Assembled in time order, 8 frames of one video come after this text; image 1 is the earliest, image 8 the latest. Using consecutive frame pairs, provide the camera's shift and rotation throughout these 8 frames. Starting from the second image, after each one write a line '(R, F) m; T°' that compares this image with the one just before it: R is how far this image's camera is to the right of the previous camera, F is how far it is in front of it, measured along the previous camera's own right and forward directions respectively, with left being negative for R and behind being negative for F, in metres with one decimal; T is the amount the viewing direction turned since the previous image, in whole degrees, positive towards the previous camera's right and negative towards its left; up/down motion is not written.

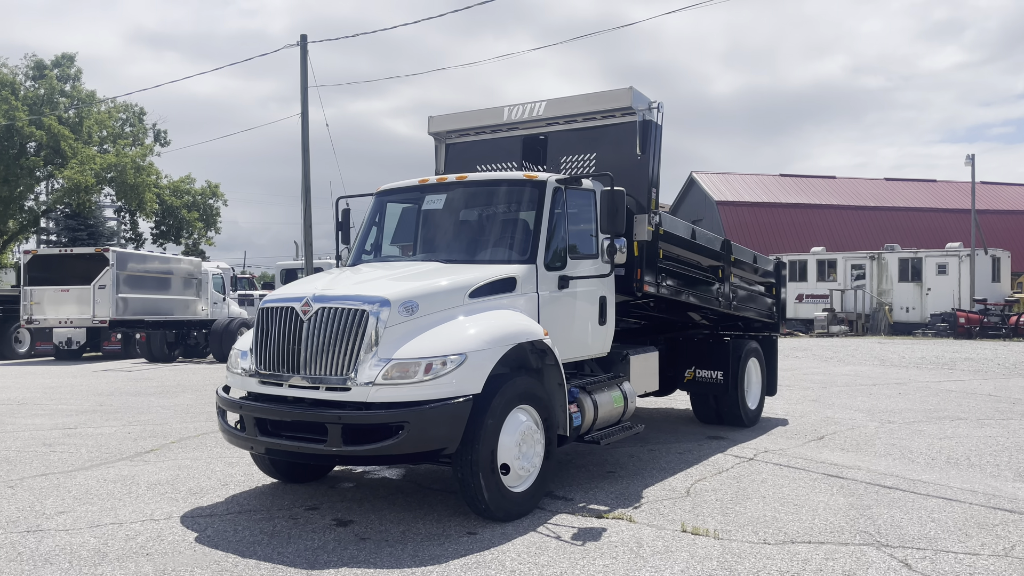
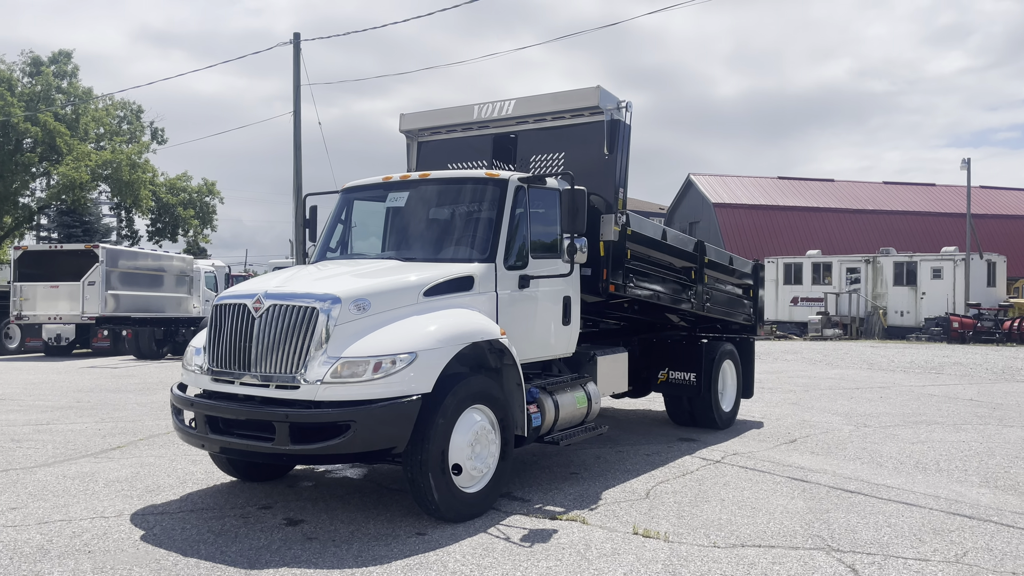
(+0.3, 0.0) m; 0°
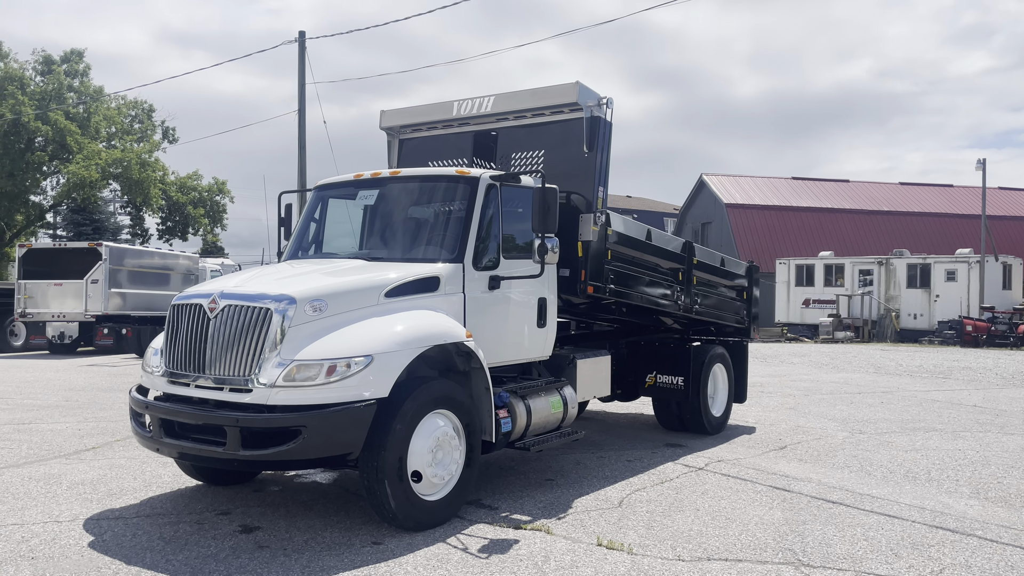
(+0.3, +0.2) m; -1°
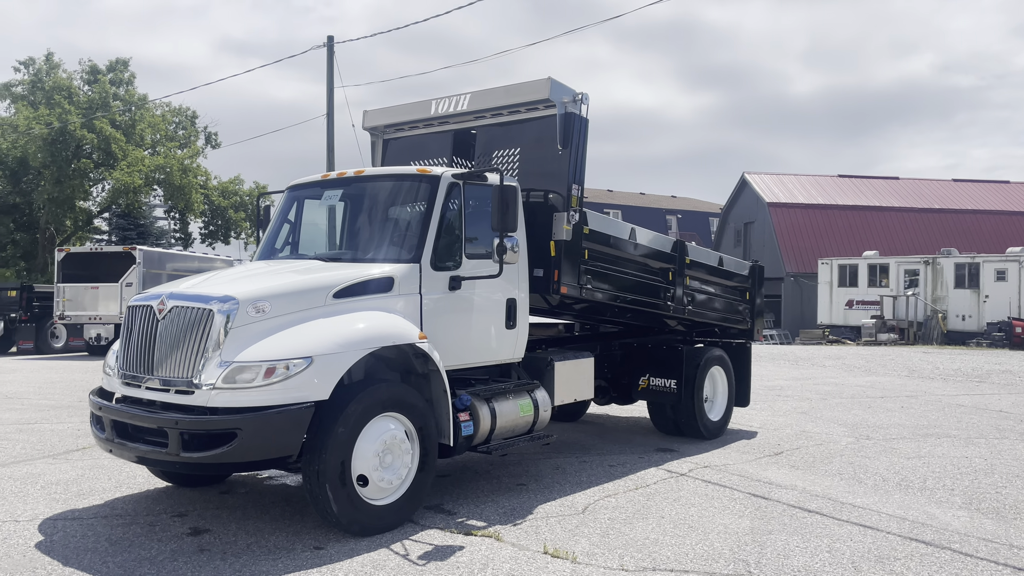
(+0.6, +0.2) m; -3°
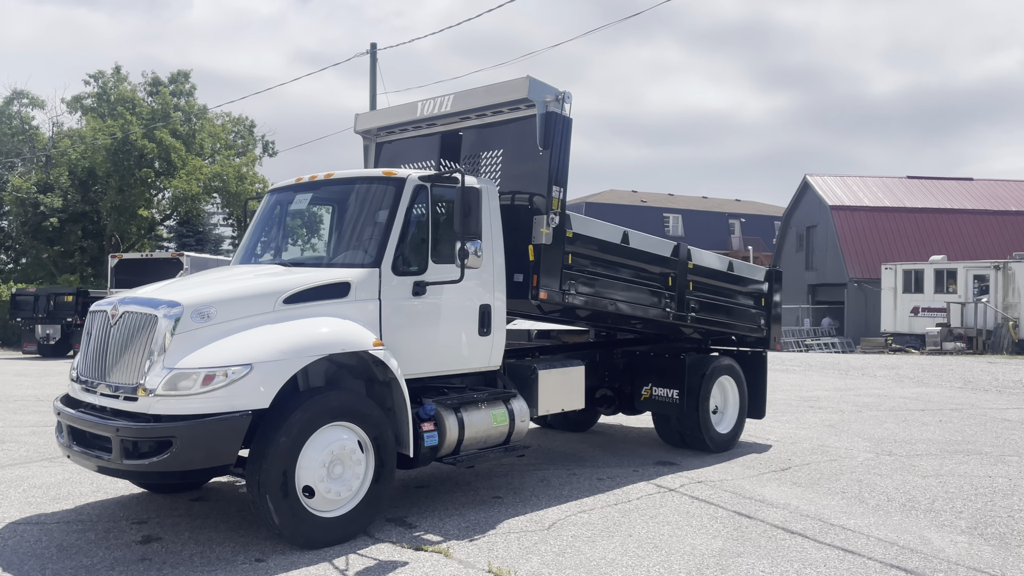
(+0.7, +0.2) m; -5°
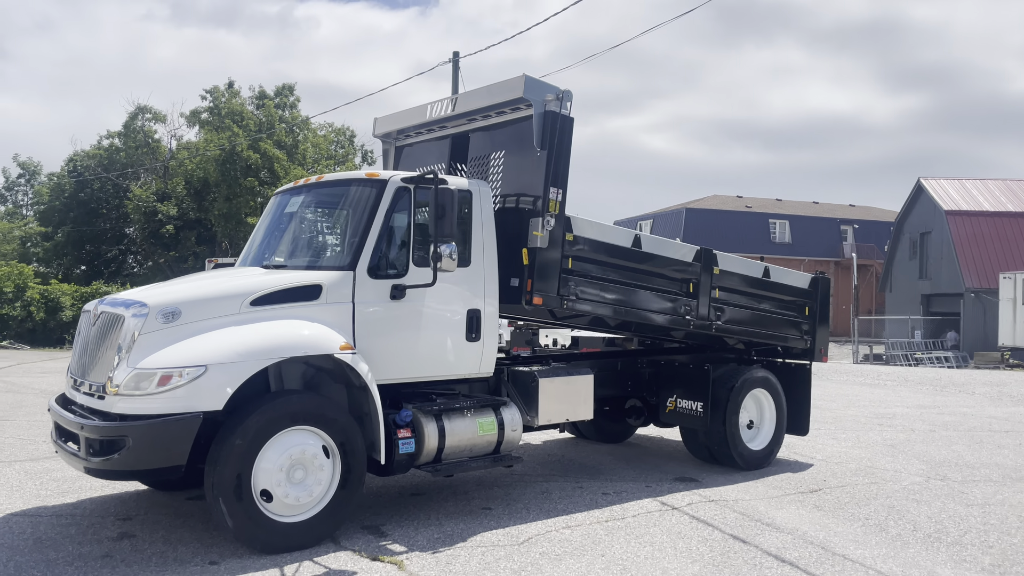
(+0.9, +0.3) m; -7°
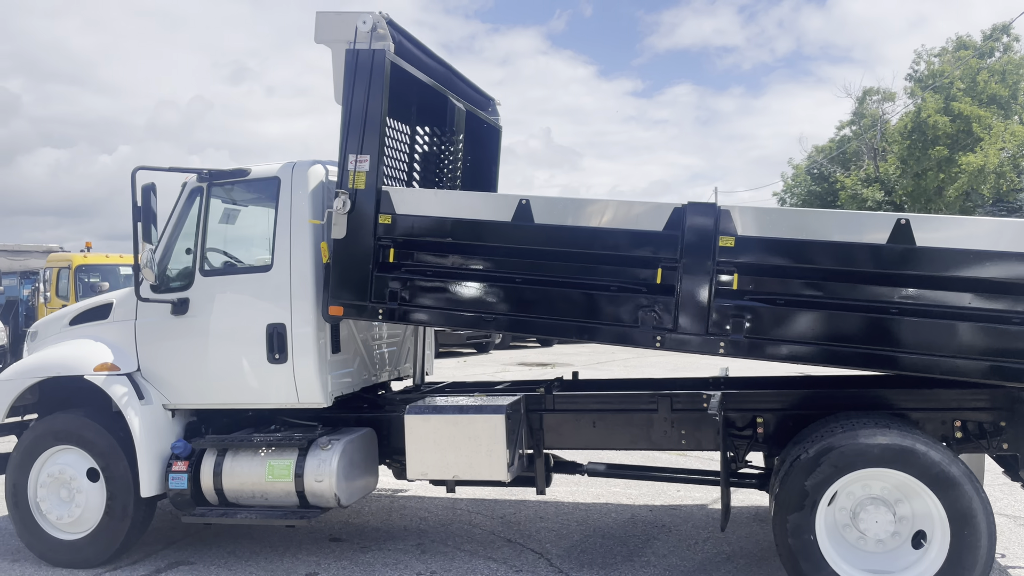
(+3.2, +3.4) m; -40°
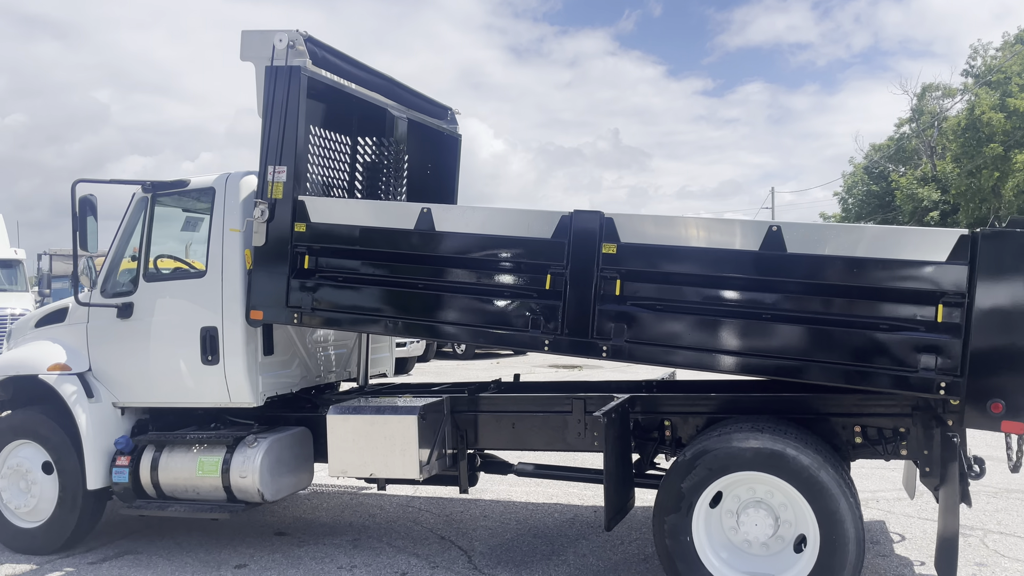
(+0.7, -0.1) m; -4°
